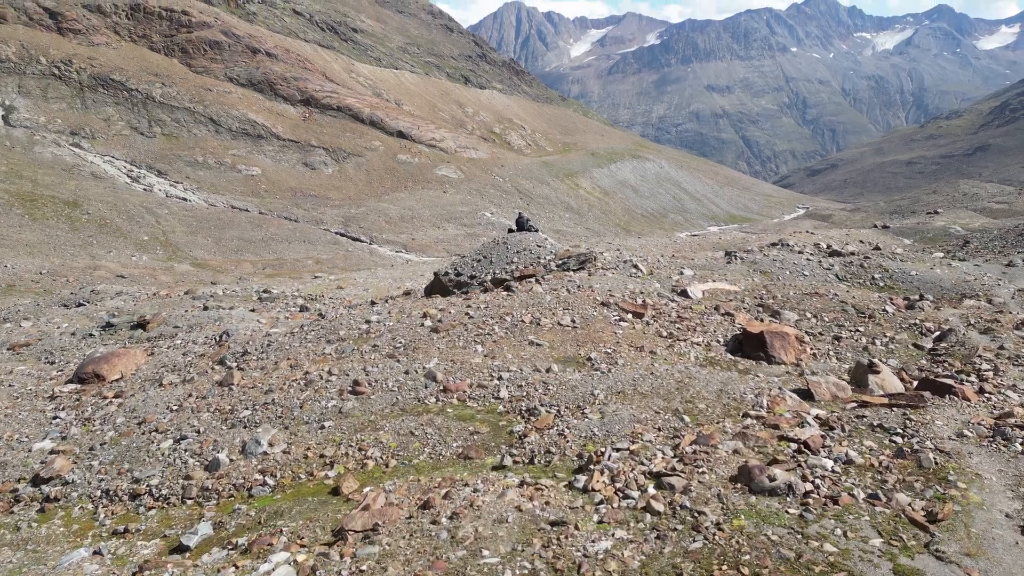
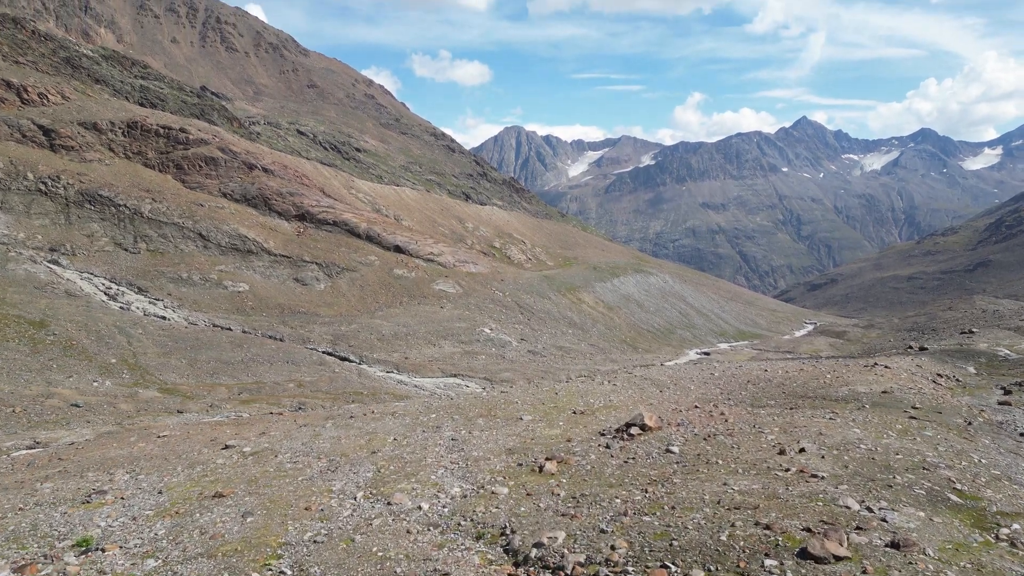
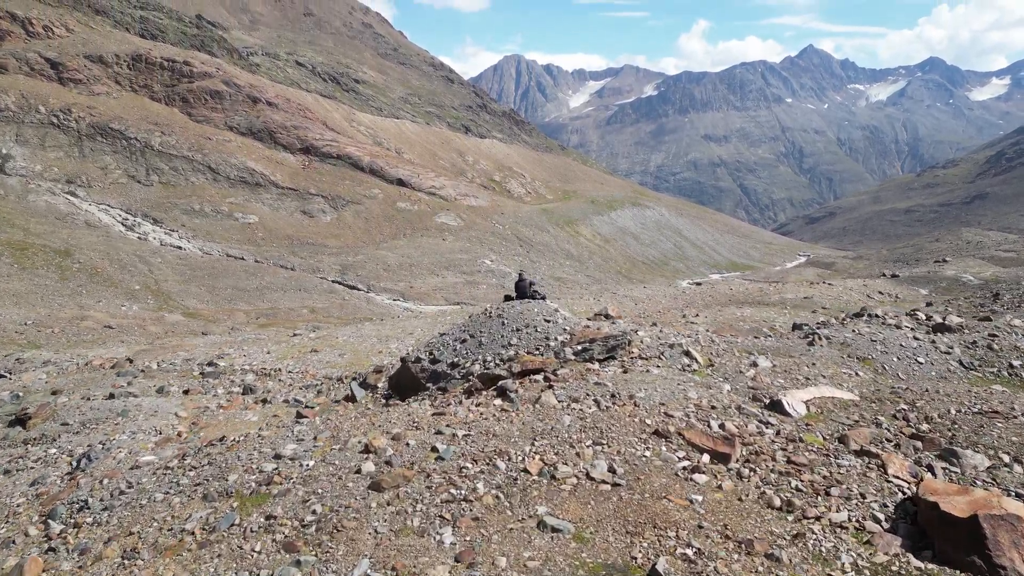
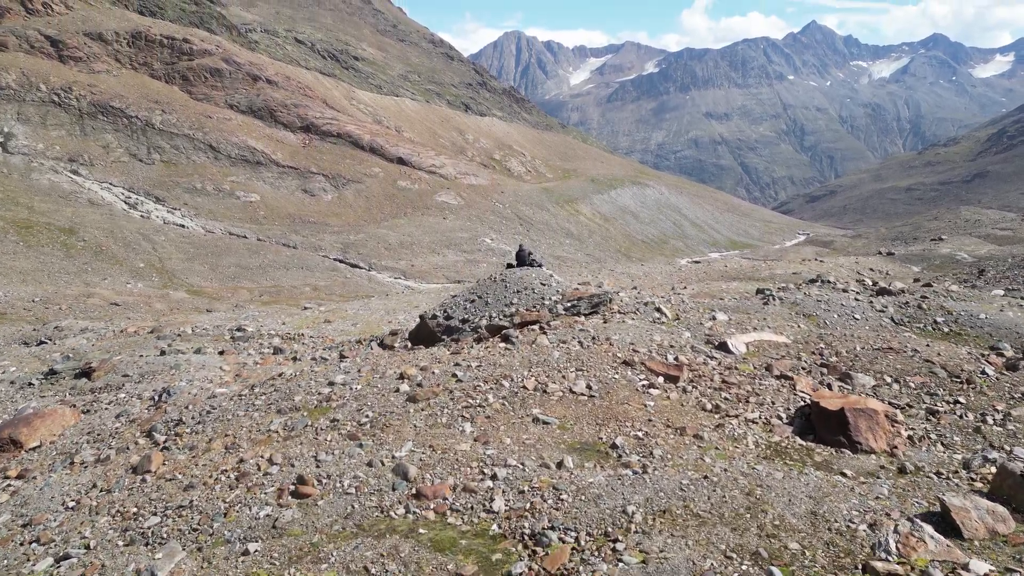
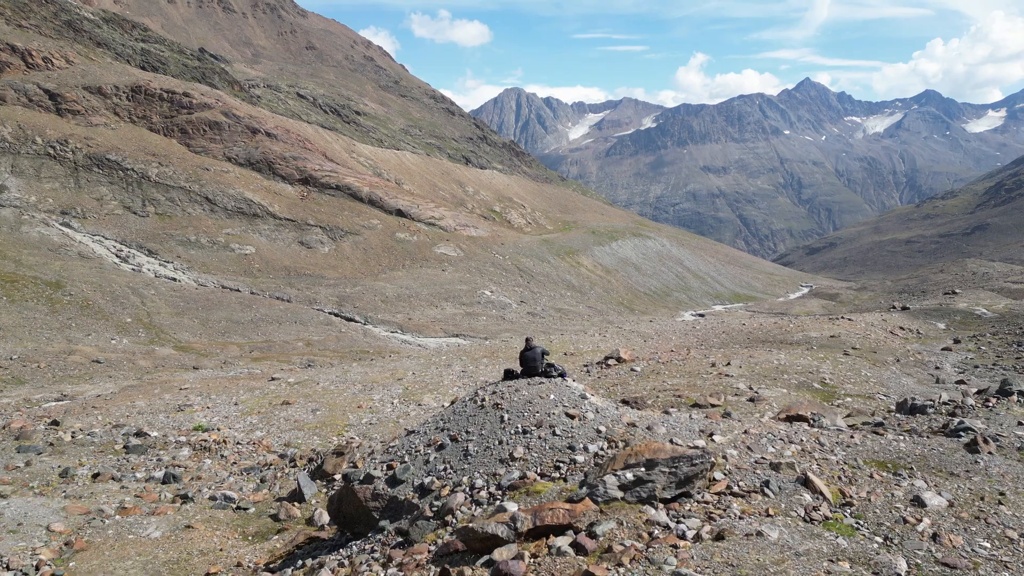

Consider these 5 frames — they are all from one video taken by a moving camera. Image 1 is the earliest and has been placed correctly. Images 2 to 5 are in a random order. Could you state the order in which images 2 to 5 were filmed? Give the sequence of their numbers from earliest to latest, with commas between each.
4, 3, 5, 2
